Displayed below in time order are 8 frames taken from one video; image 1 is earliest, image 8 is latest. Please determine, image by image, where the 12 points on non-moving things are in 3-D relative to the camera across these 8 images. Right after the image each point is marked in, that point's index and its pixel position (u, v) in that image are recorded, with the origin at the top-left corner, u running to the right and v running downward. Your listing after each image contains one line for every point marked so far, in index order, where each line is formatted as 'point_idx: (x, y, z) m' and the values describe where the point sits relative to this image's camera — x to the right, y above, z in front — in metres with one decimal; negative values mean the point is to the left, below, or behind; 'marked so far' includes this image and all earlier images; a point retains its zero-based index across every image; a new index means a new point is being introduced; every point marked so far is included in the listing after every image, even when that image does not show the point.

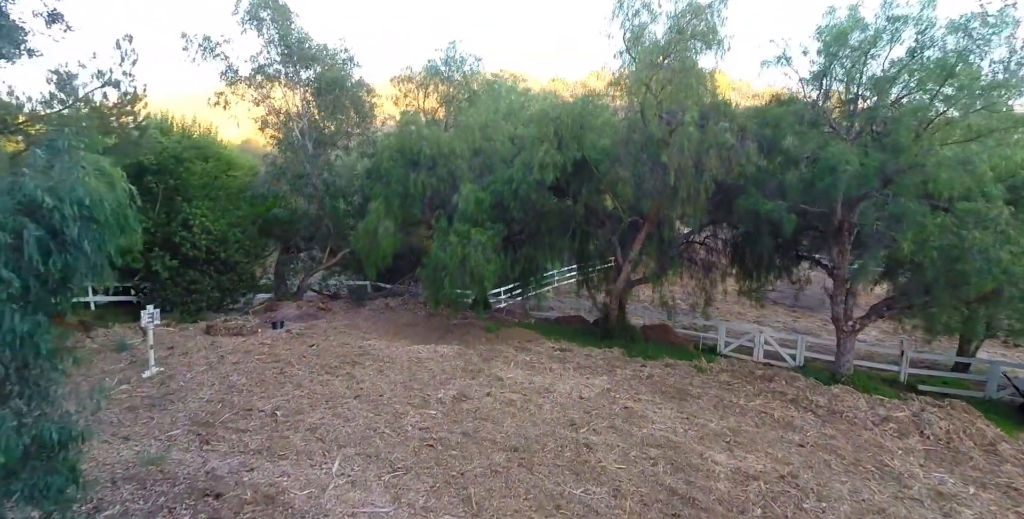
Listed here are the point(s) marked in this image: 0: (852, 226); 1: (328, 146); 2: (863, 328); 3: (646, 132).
0: (+6.7, +0.6, +12.2) m
1: (-5.6, +3.4, +18.9) m
2: (+7.5, -1.5, +13.3) m
3: (+2.8, +2.6, +12.7) m
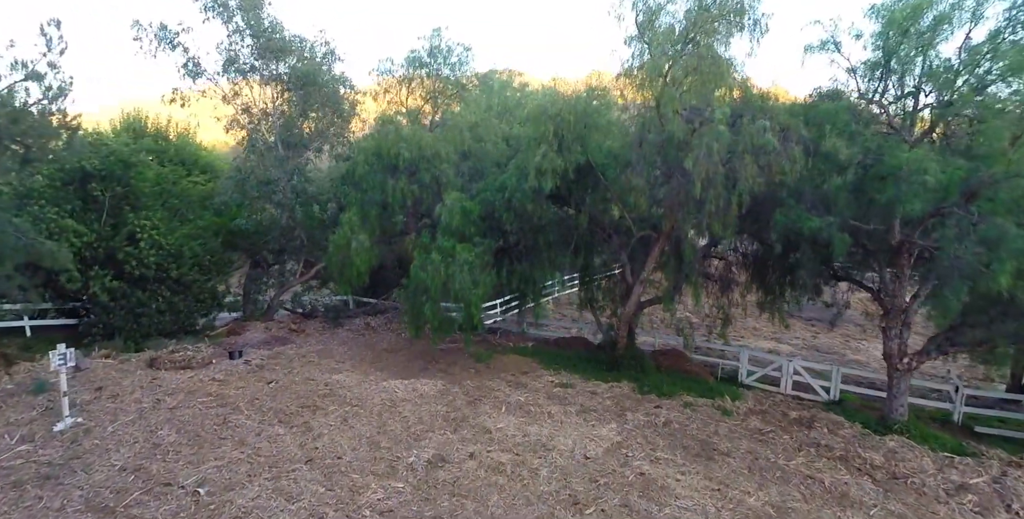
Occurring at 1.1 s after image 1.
0: (+6.5, +0.2, +10.1) m
1: (-5.8, +2.9, +16.8) m
2: (+7.3, -1.9, +11.2) m
3: (+2.6, +2.1, +10.6) m
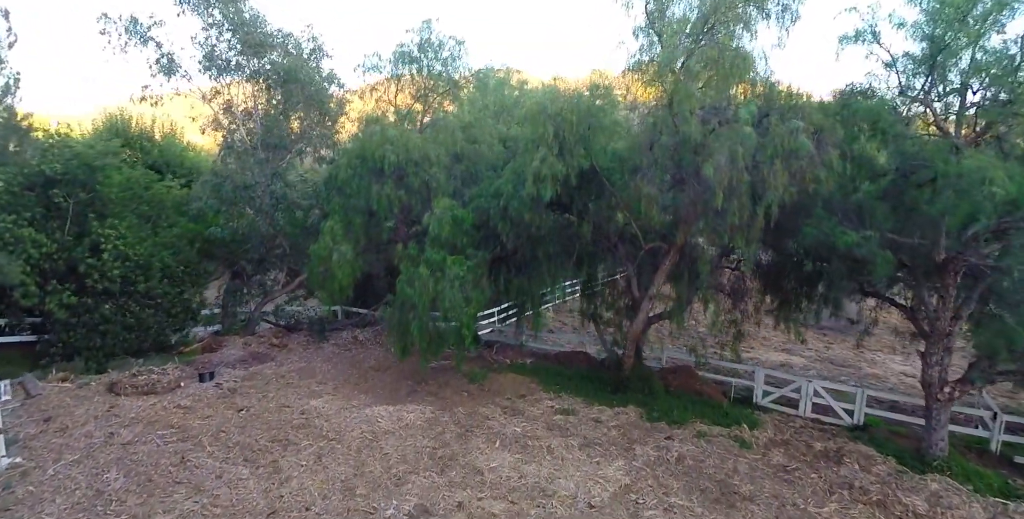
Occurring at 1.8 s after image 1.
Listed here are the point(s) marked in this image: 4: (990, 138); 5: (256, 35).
0: (+6.5, -0.1, +9.0) m
1: (-5.9, +2.7, +15.7) m
2: (+7.2, -2.2, +10.0) m
3: (+2.5, +1.9, +9.4) m
4: (+6.7, +1.7, +8.7) m
5: (-6.4, +5.7, +15.7) m
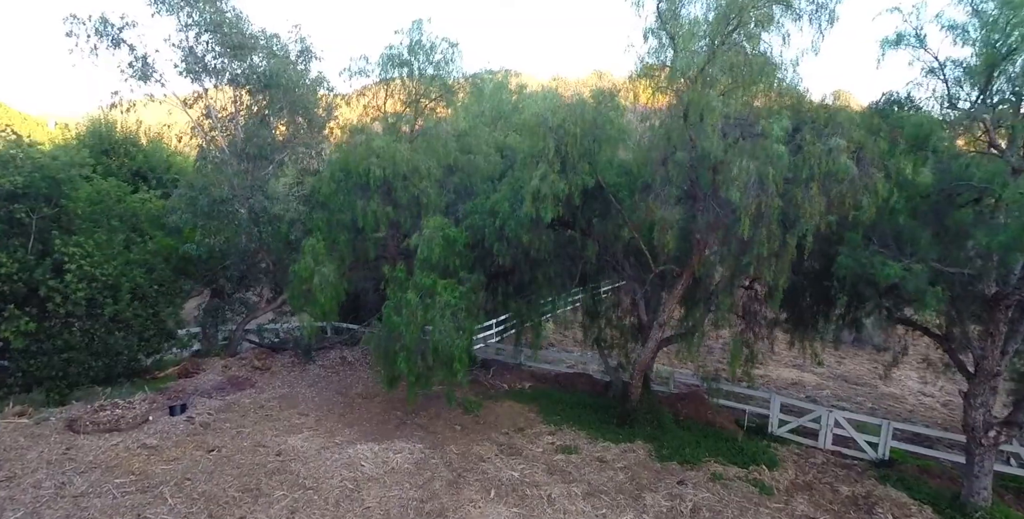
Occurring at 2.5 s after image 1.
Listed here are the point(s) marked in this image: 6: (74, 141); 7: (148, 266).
0: (+6.4, -0.5, +8.0) m
1: (-5.9, +2.3, +14.6) m
2: (+7.2, -2.6, +9.0) m
3: (+2.5, +1.5, +8.4) m
4: (+6.6, +1.3, +7.7) m
5: (-6.5, +5.3, +14.7) m
6: (-13.3, +3.7, +19.1) m
7: (-8.1, -0.1, +13.9) m
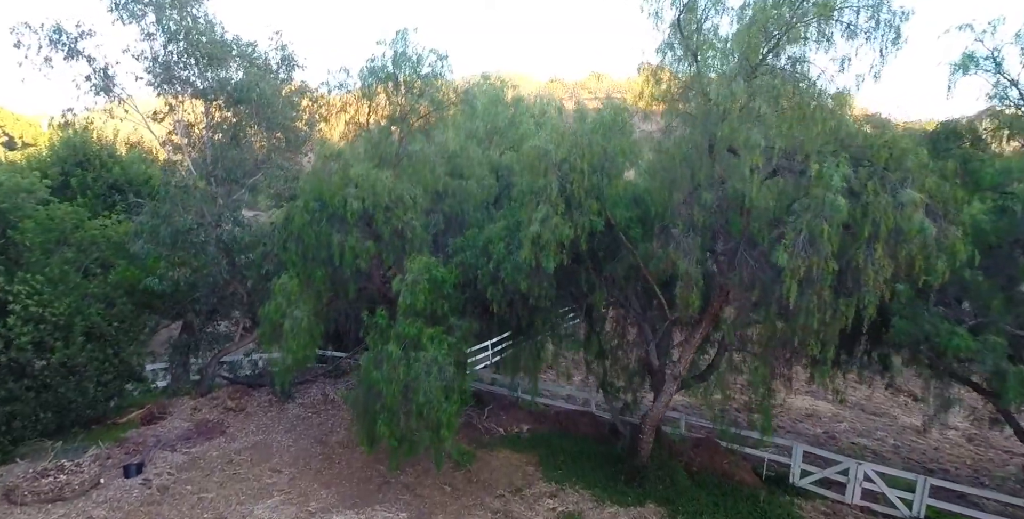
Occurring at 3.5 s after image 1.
0: (+6.4, -1.1, +6.7) m
1: (-6.0, +1.6, +13.3) m
2: (+7.1, -3.2, +7.8) m
3: (+2.4, +0.8, +7.2) m
4: (+6.6, +0.6, +6.5) m
5: (-6.6, +4.6, +13.4) m
6: (-13.4, +3.0, +17.8) m
7: (-8.2, -0.8, +12.6) m
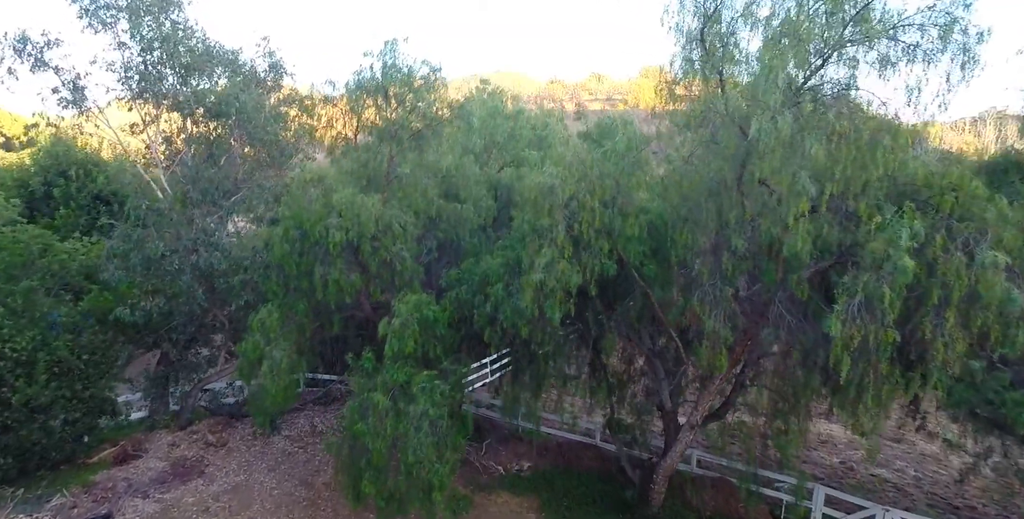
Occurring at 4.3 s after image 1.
0: (+6.4, -1.6, +5.9) m
1: (-6.0, +1.1, +12.4) m
2: (+7.1, -3.7, +6.9) m
3: (+2.4, +0.3, +6.3) m
4: (+6.6, +0.1, +5.6) m
5: (-6.6, +4.1, +12.5) m
6: (-13.4, +2.5, +16.8) m
7: (-8.2, -1.4, +11.7) m
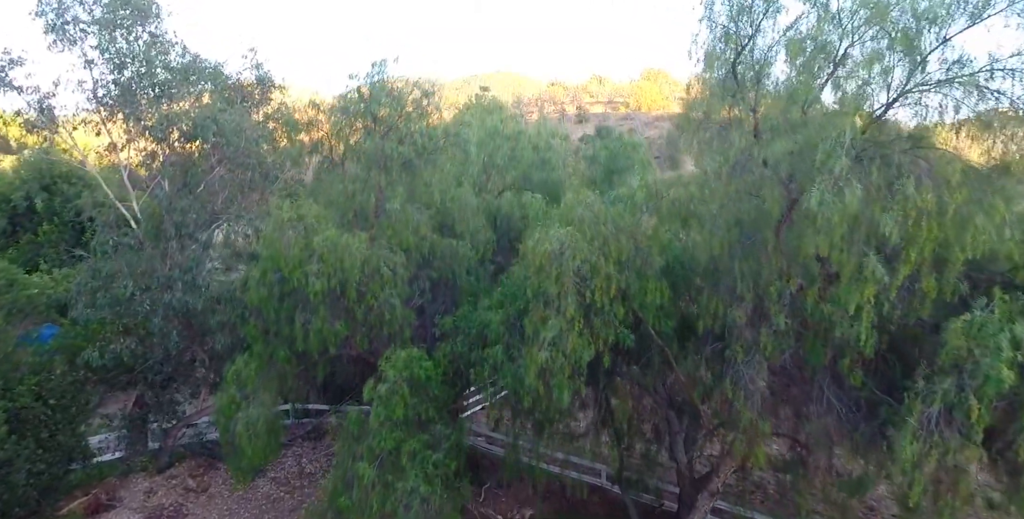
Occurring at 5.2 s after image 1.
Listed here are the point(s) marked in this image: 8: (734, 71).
0: (+6.4, -2.3, +5.0) m
1: (-6.0, +0.4, +11.5) m
2: (+7.2, -4.3, +6.1) m
3: (+2.4, -0.3, +5.4) m
4: (+6.6, -0.5, +4.7) m
5: (-6.6, +3.4, +11.6) m
6: (-13.4, +1.8, +16.0) m
7: (-8.2, -2.0, +10.8) m
8: (+2.1, +1.7, +5.9) m
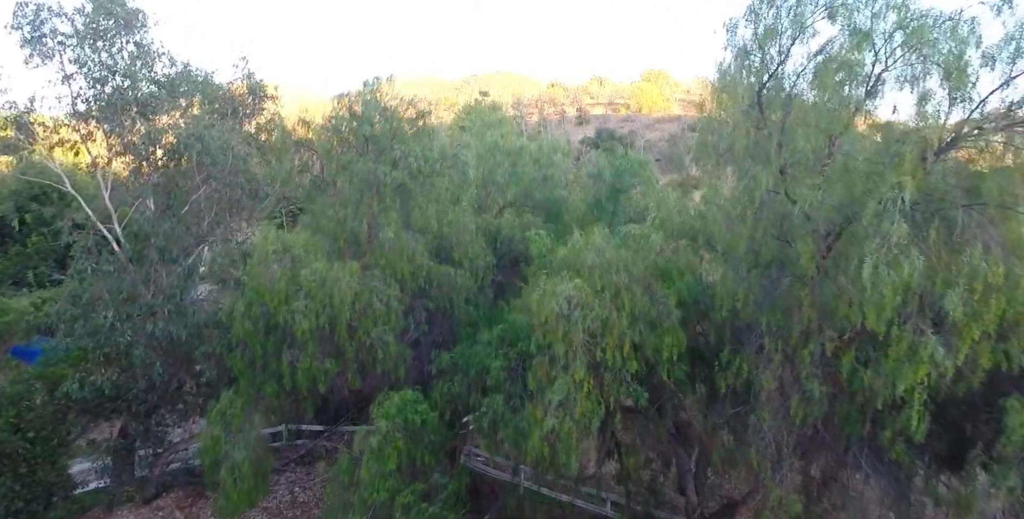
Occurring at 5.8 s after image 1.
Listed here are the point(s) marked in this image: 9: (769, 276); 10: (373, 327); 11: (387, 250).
0: (+6.4, -2.7, +4.5) m
1: (-6.0, 0.0, +11.0) m
2: (+7.2, -4.7, +5.6) m
3: (+2.4, -0.8, +4.9) m
4: (+6.6, -0.9, +4.2) m
5: (-6.6, +3.0, +11.0) m
6: (-13.4, +1.4, +15.4) m
7: (-8.1, -2.4, +10.3) m
8: (+2.1, +1.2, +5.4) m
9: (+1.9, 0.0, +5.6) m
10: (-1.7, -0.8, +7.9) m
11: (-1.7, +0.2, +8.8) m
